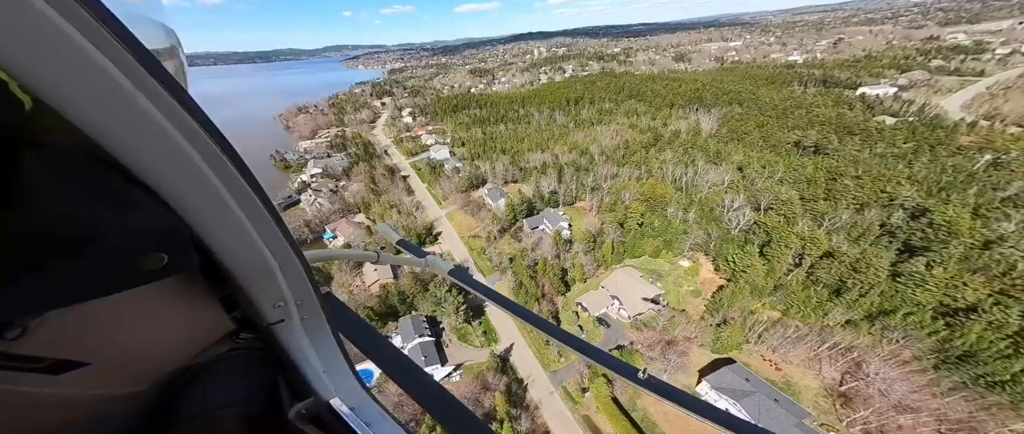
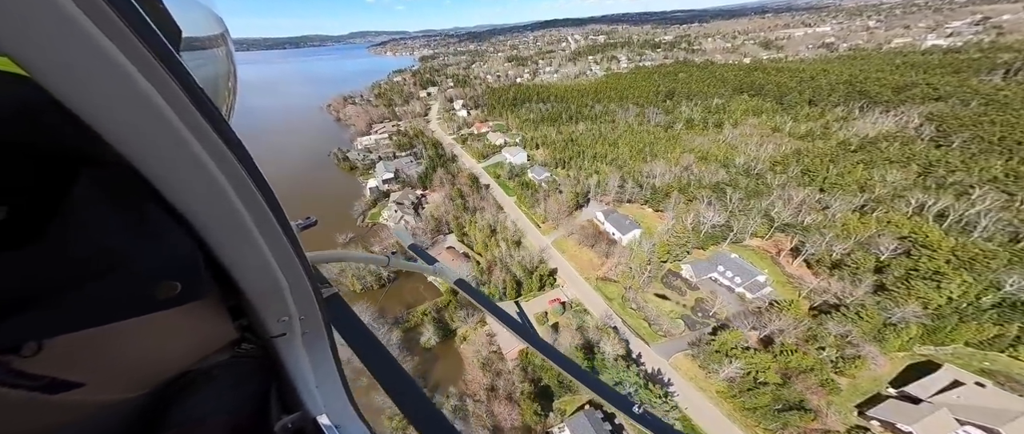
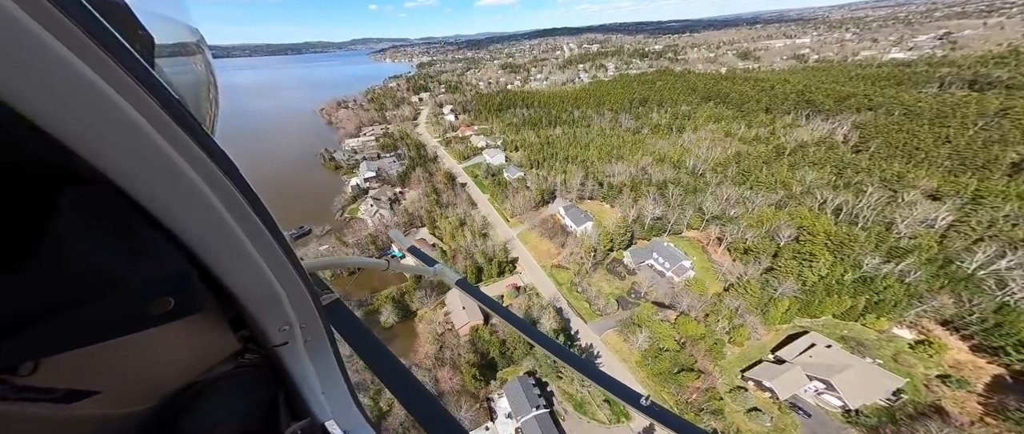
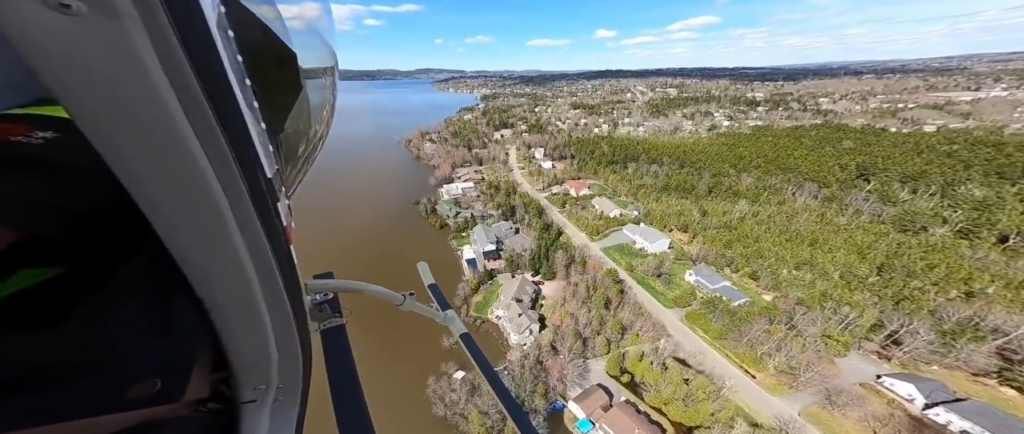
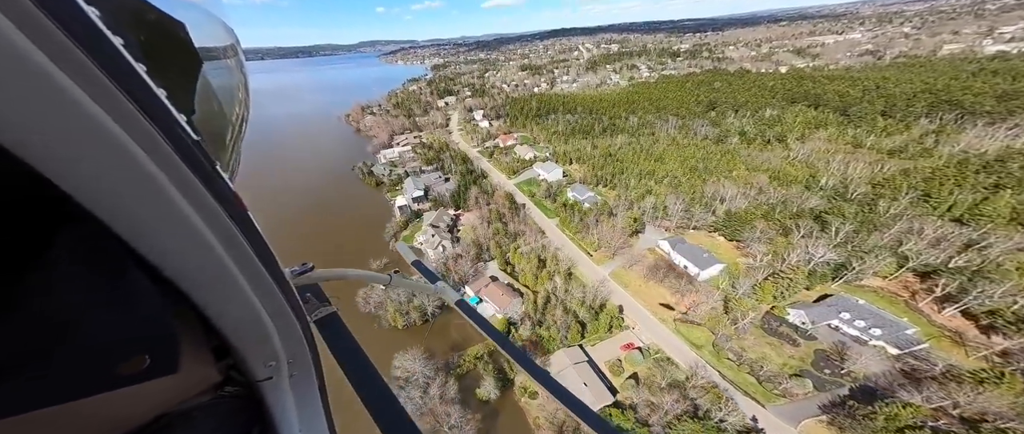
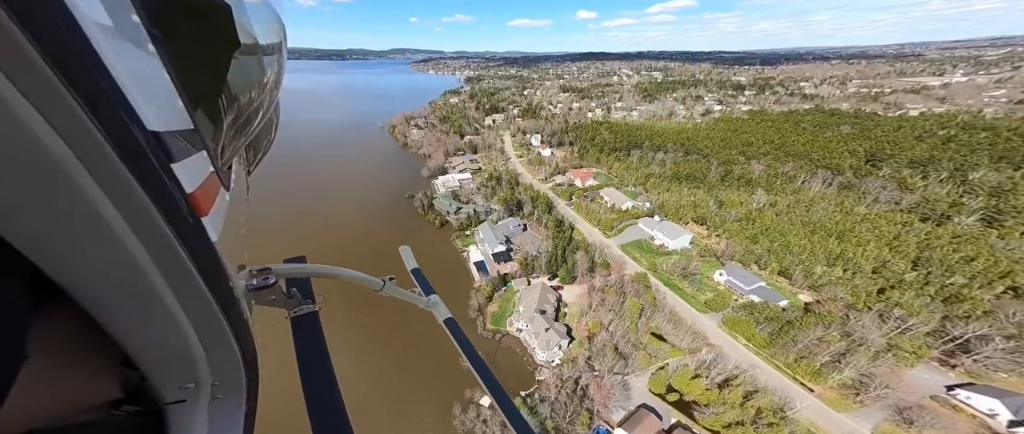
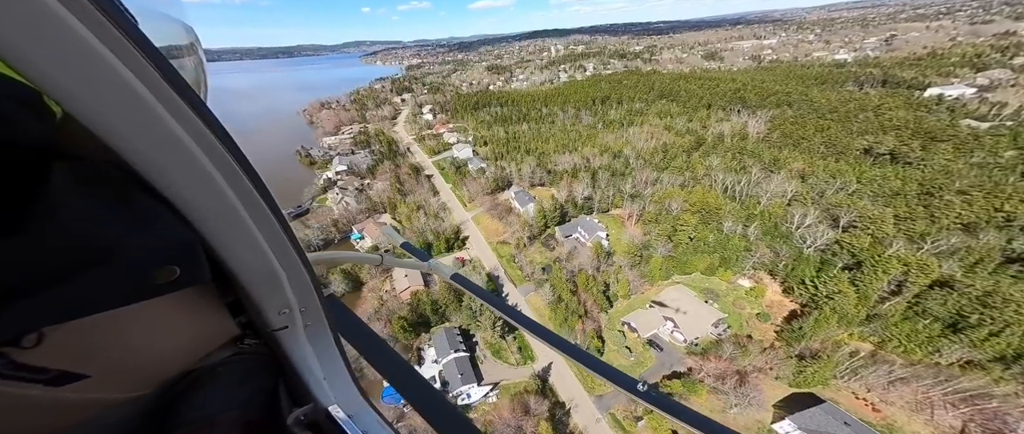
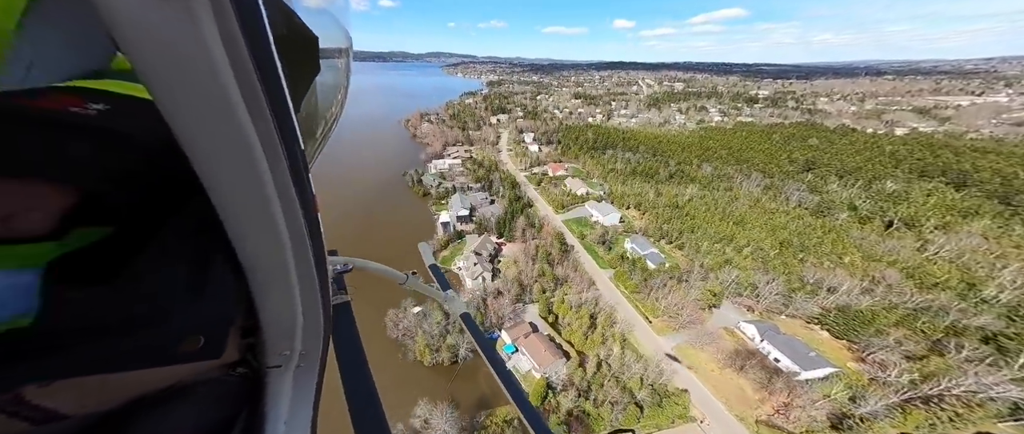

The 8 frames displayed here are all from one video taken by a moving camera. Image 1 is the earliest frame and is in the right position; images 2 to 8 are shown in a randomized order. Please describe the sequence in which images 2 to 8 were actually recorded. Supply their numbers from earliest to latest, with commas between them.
7, 3, 2, 5, 8, 4, 6
